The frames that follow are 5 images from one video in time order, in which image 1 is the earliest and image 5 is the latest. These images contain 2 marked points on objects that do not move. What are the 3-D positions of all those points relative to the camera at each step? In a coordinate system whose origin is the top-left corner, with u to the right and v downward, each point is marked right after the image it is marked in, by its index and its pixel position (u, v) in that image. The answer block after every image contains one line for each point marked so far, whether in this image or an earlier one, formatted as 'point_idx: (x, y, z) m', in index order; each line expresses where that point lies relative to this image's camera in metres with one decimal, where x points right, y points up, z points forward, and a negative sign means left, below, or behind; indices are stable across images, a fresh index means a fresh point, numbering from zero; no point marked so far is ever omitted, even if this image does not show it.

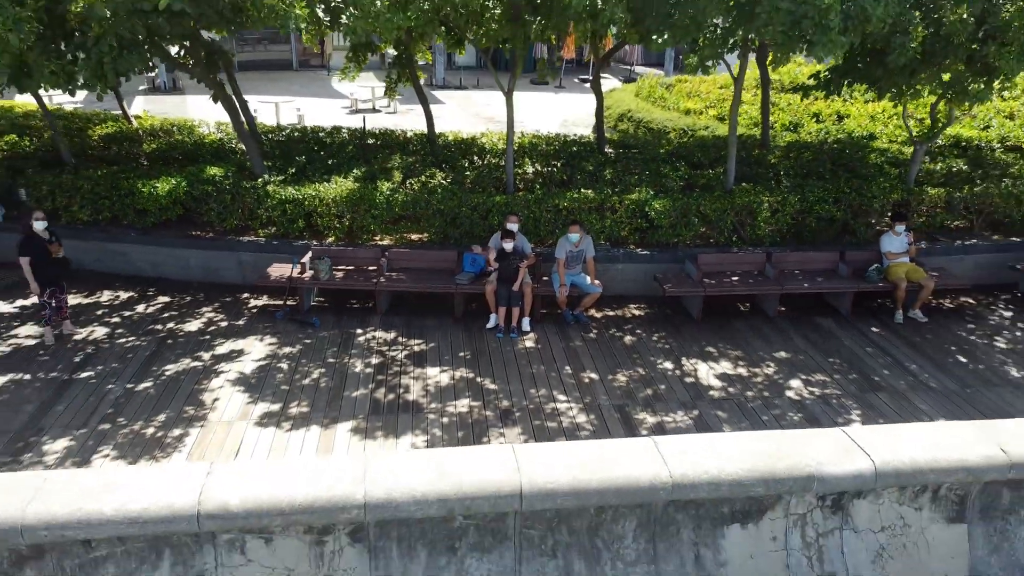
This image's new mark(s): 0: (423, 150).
0: (-1.2, +1.8, +10.8) m
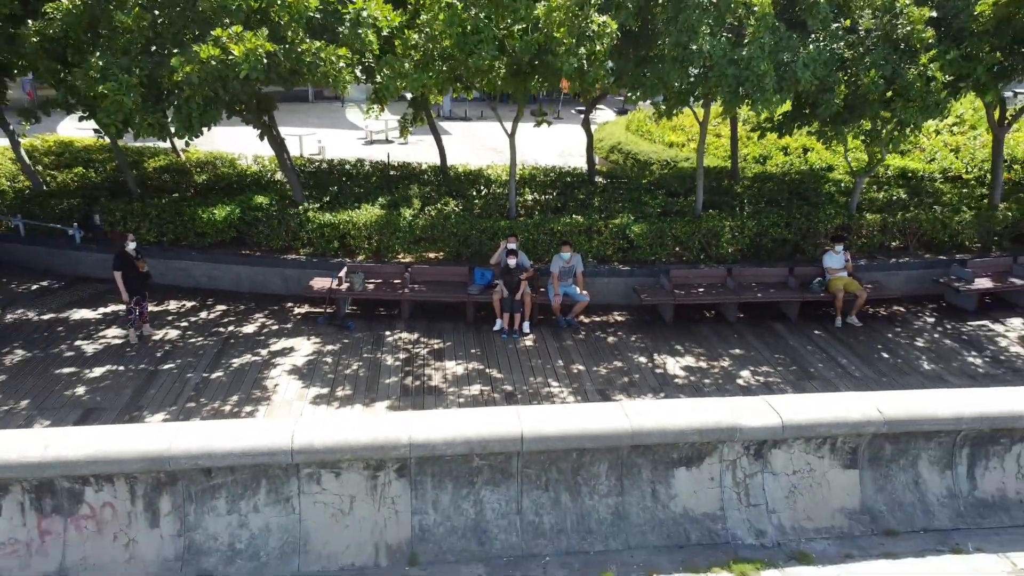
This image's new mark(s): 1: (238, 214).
0: (-1.1, +1.6, +12.4) m
1: (-3.5, +0.9, +10.5) m
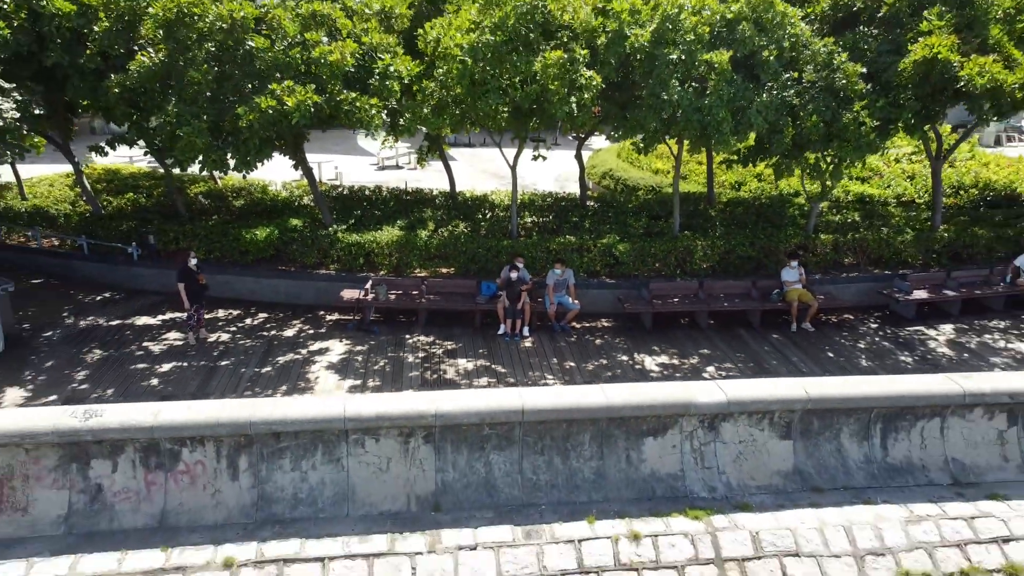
0: (-1.1, +1.4, +14.1) m
1: (-3.5, +0.8, +12.1) m
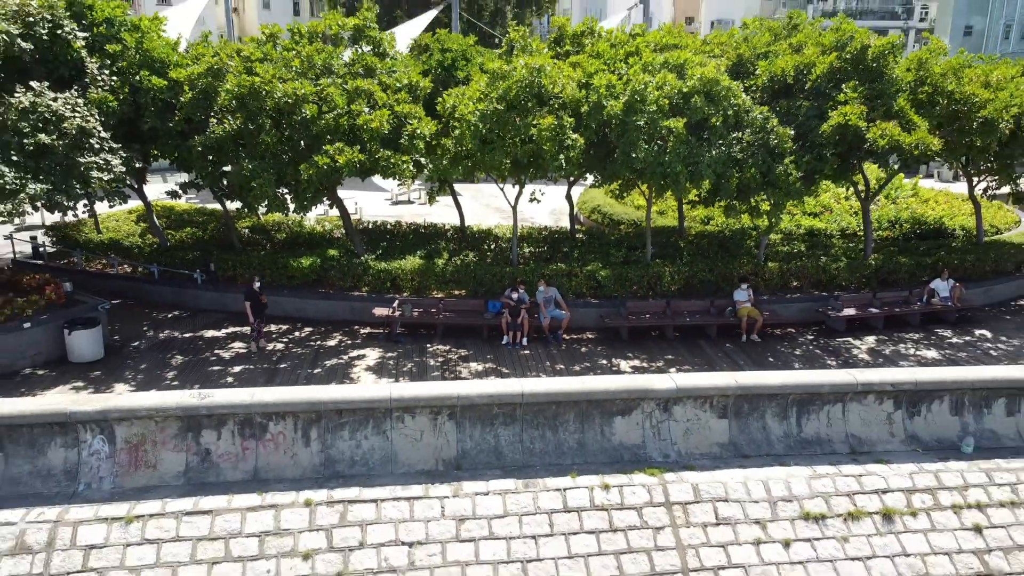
0: (-1.1, +1.0, +16.6) m
1: (-3.4, +0.5, +14.6) m
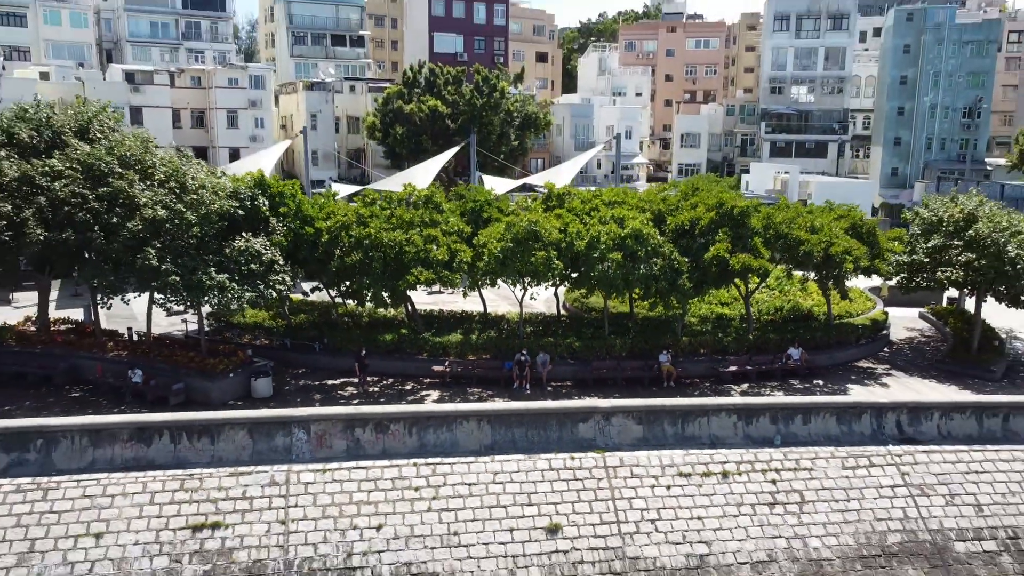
0: (-0.9, -1.0, +24.9) m
1: (-3.2, -1.4, +22.9) m
